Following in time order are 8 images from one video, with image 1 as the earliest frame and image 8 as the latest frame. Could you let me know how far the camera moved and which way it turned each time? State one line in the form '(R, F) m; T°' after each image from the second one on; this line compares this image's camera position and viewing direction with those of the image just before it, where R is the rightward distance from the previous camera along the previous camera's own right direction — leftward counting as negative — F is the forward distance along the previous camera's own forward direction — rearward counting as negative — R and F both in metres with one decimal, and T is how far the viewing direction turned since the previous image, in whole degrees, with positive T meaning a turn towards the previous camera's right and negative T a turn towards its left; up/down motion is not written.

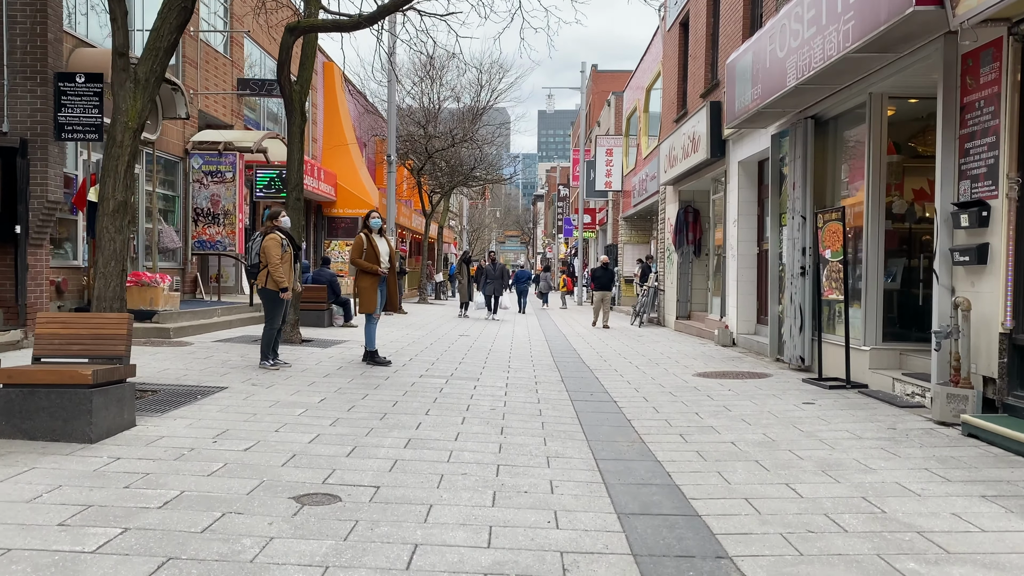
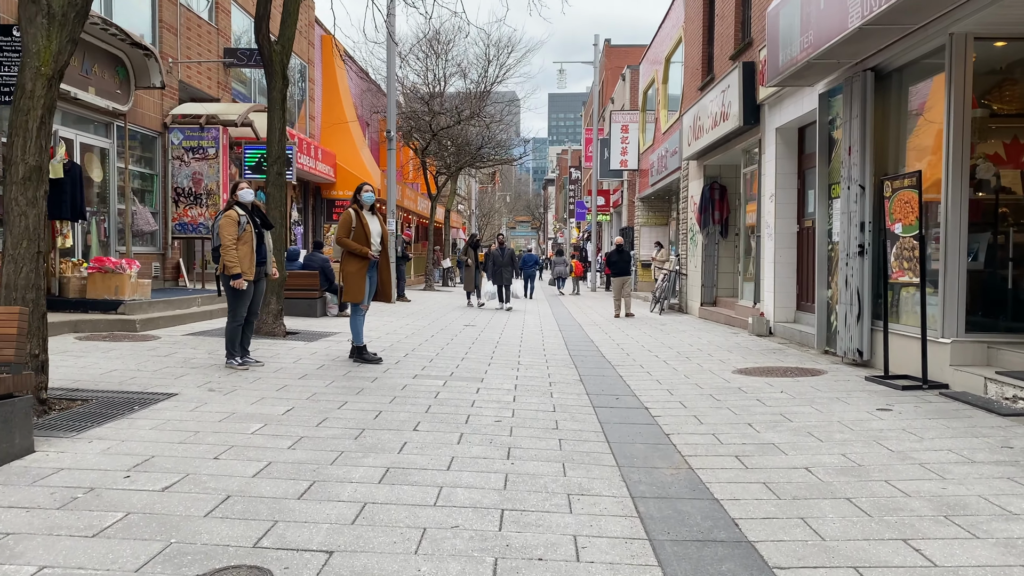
(0.0, +1.3) m; -1°
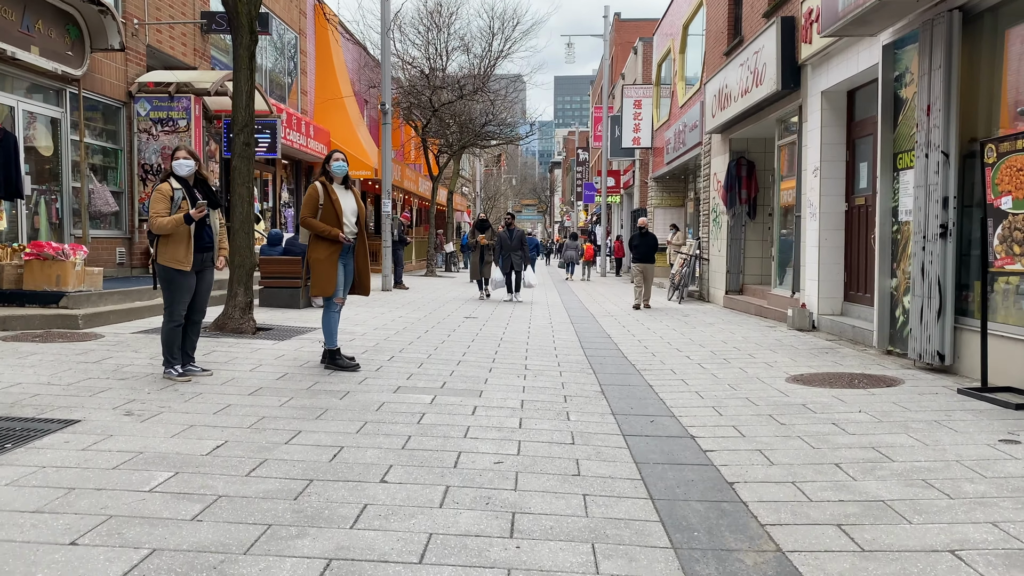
(0.0, +1.4) m; 0°
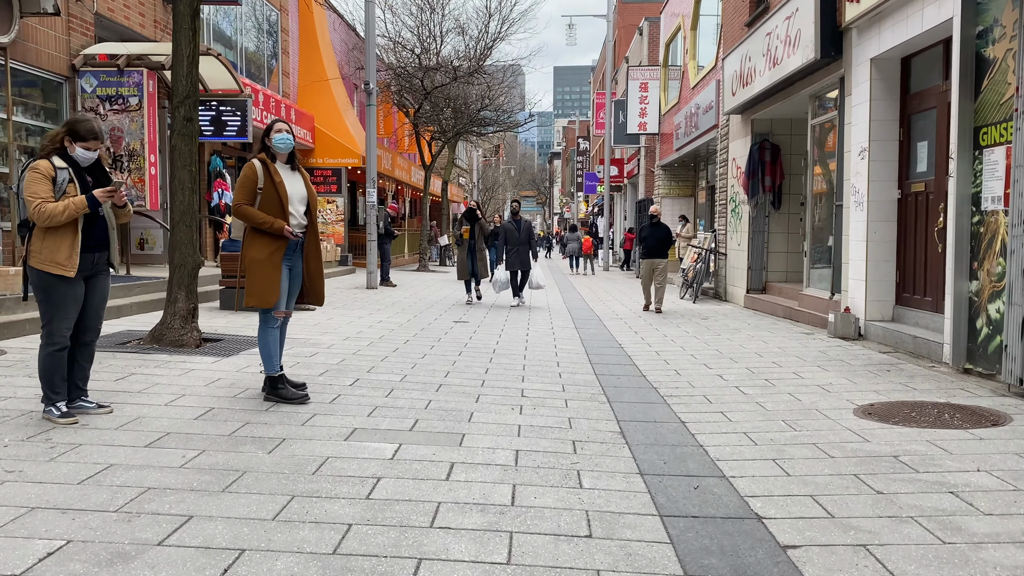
(0.0, +1.4) m; 0°
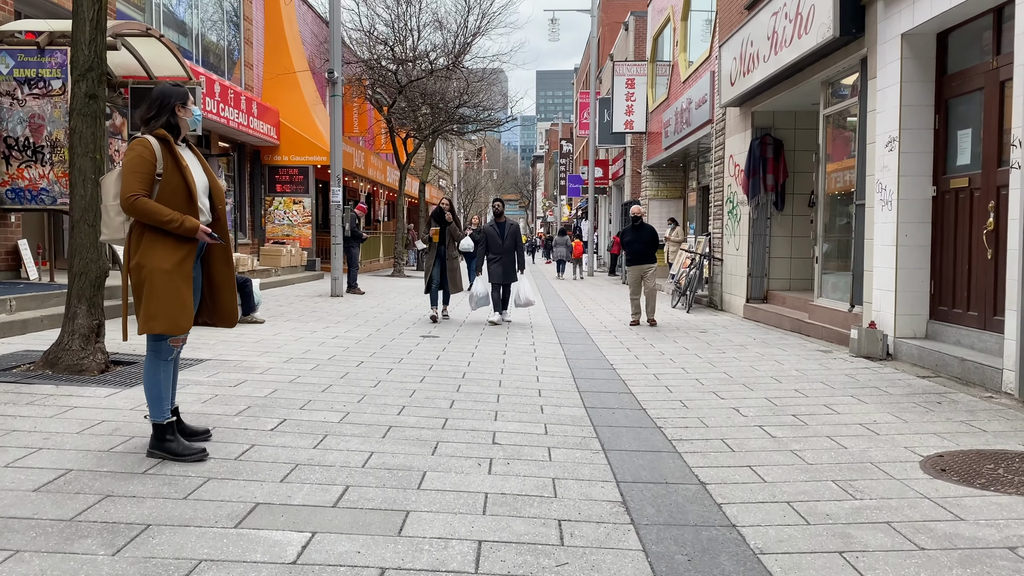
(+0.1, +1.2) m; +1°
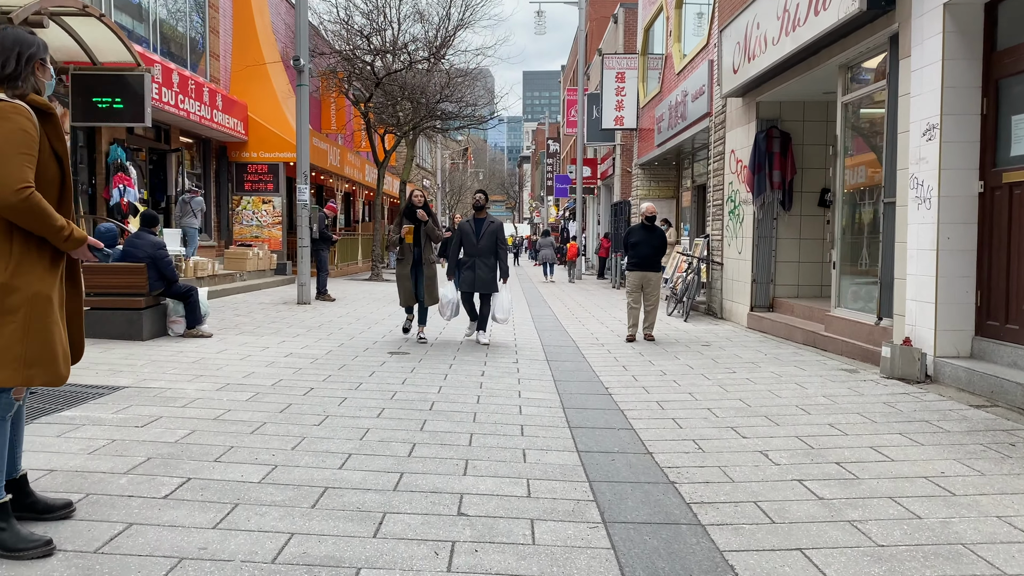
(+0.1, +1.1) m; +1°
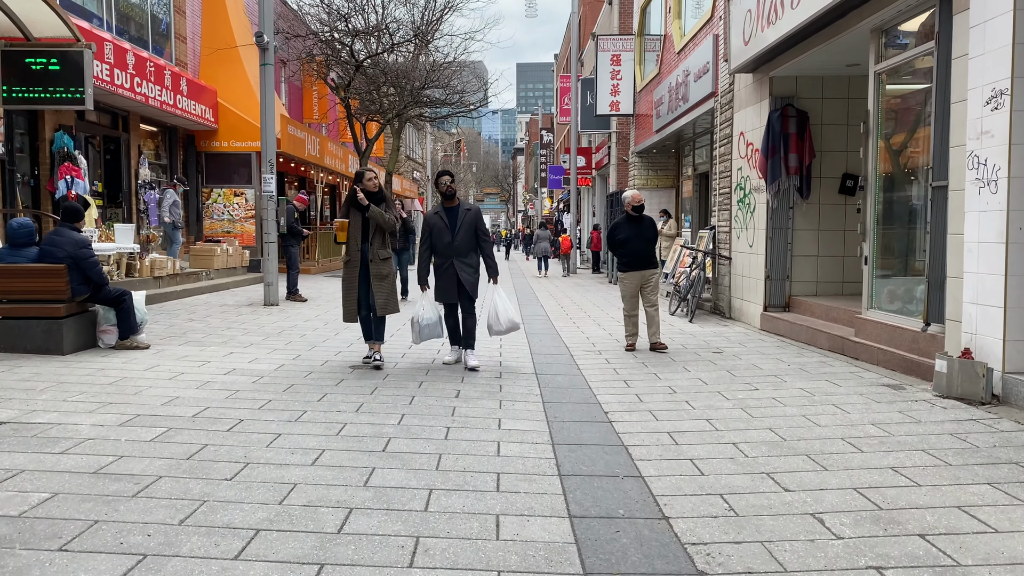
(+0.1, +1.1) m; 0°
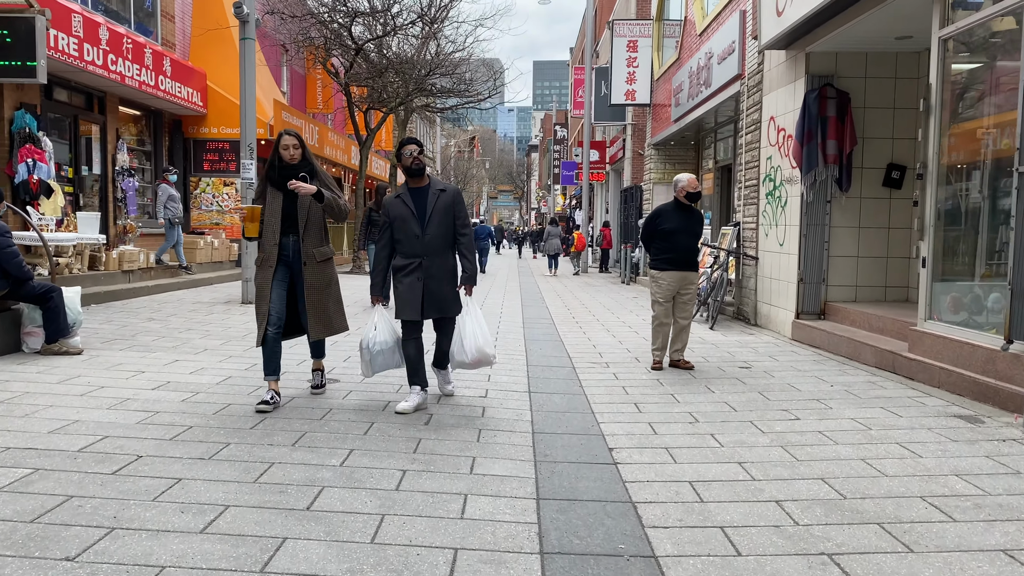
(+0.2, +1.1) m; -1°
